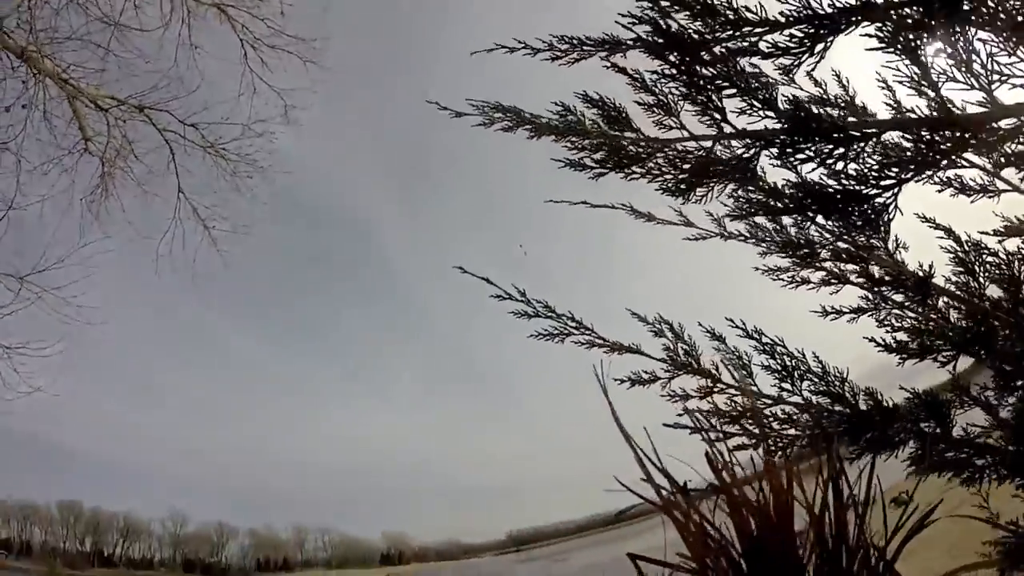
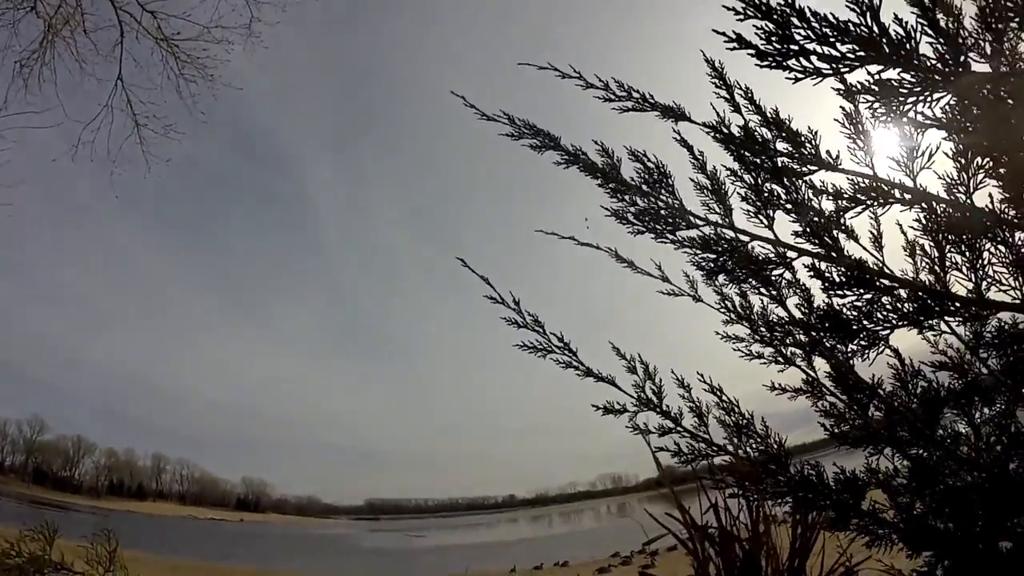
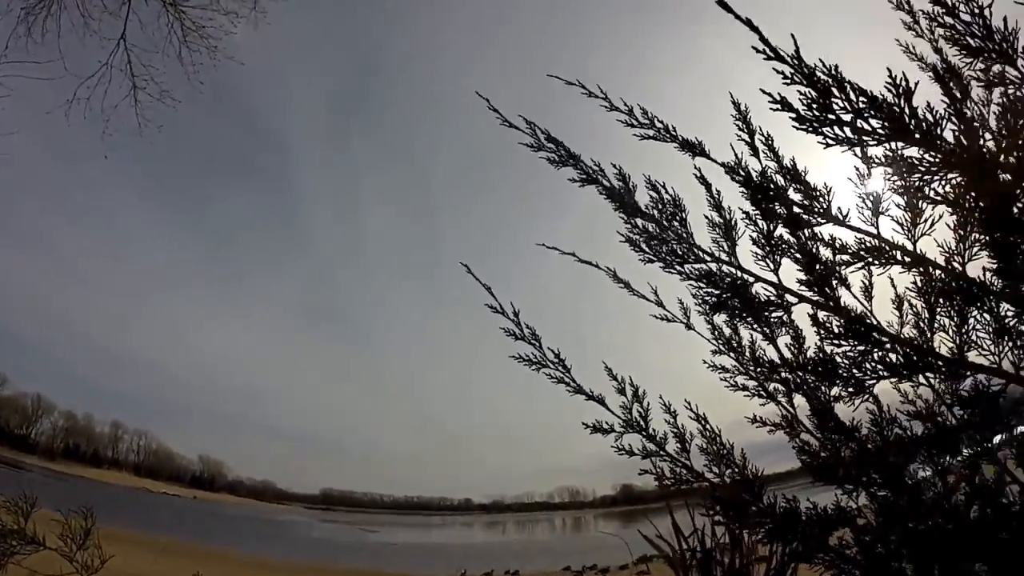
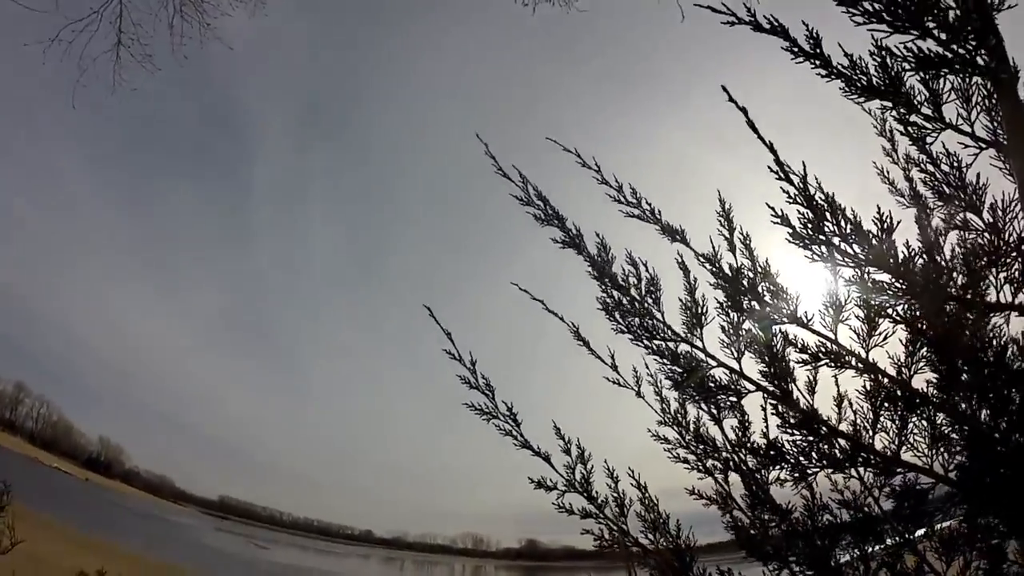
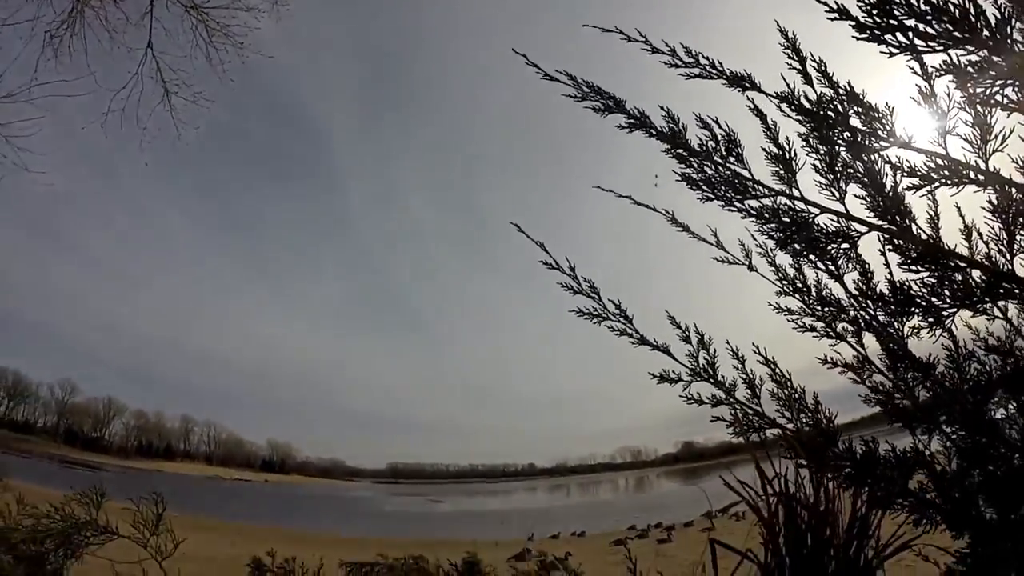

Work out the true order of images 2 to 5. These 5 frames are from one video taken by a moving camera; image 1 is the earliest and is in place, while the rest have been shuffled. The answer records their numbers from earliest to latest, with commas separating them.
2, 5, 3, 4
